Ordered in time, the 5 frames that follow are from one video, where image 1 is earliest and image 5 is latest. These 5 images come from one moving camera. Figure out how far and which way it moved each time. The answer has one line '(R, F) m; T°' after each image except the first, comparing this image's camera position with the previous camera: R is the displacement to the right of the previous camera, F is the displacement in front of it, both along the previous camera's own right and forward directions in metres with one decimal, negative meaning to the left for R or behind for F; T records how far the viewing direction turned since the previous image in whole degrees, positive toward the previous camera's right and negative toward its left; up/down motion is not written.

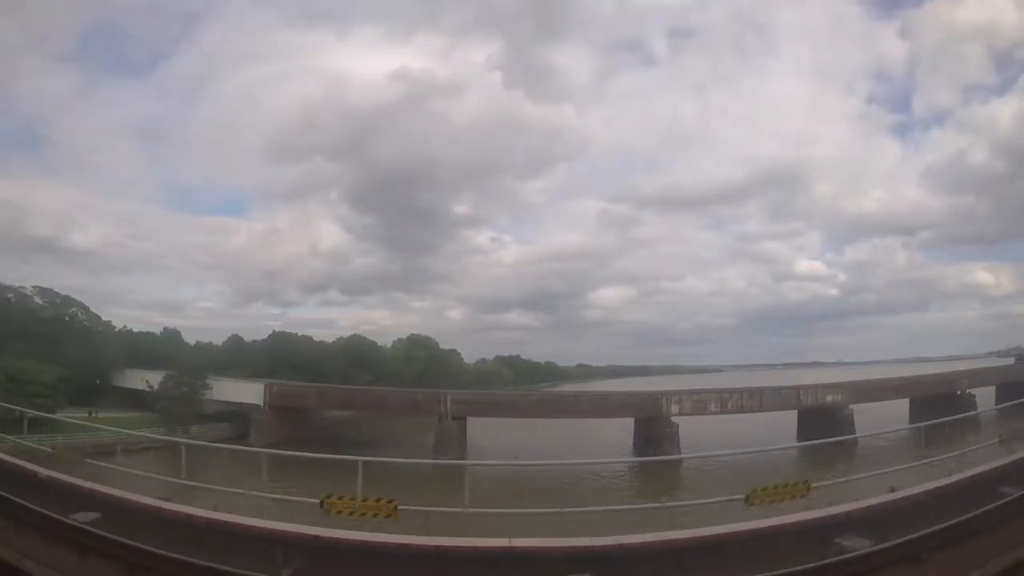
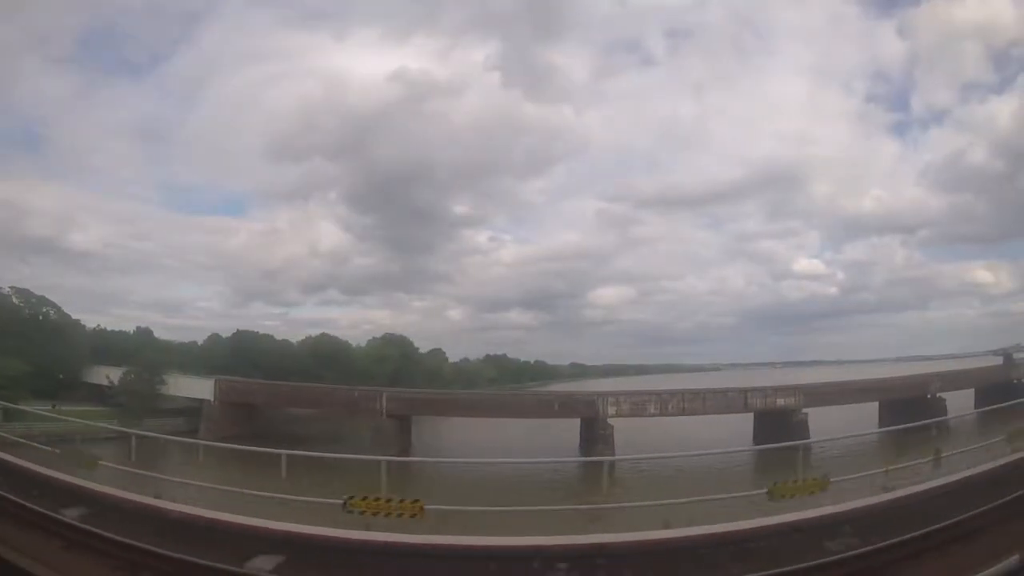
(-0.6, -0.2) m; 0°
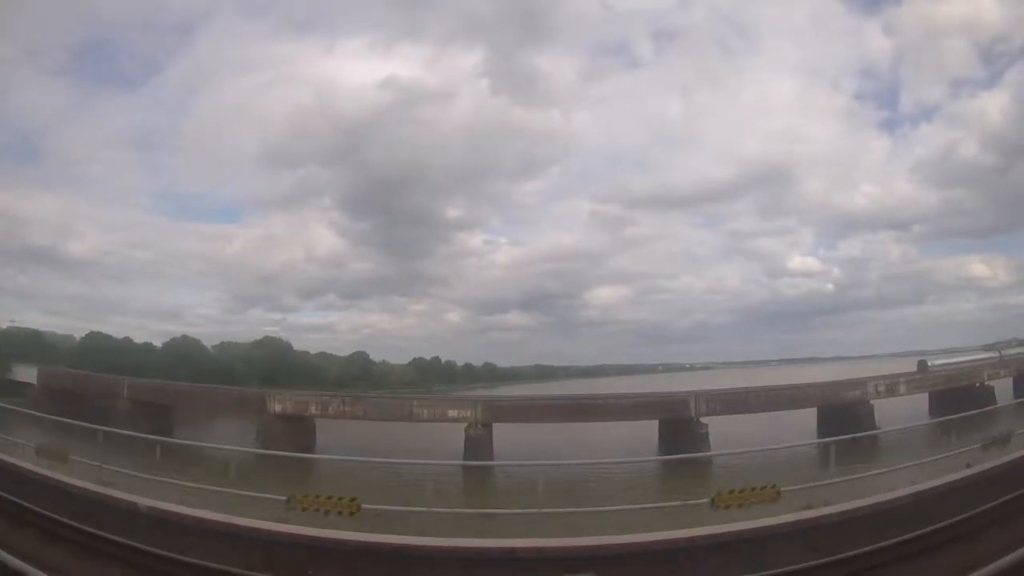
(+2.0, -0.3) m; 0°
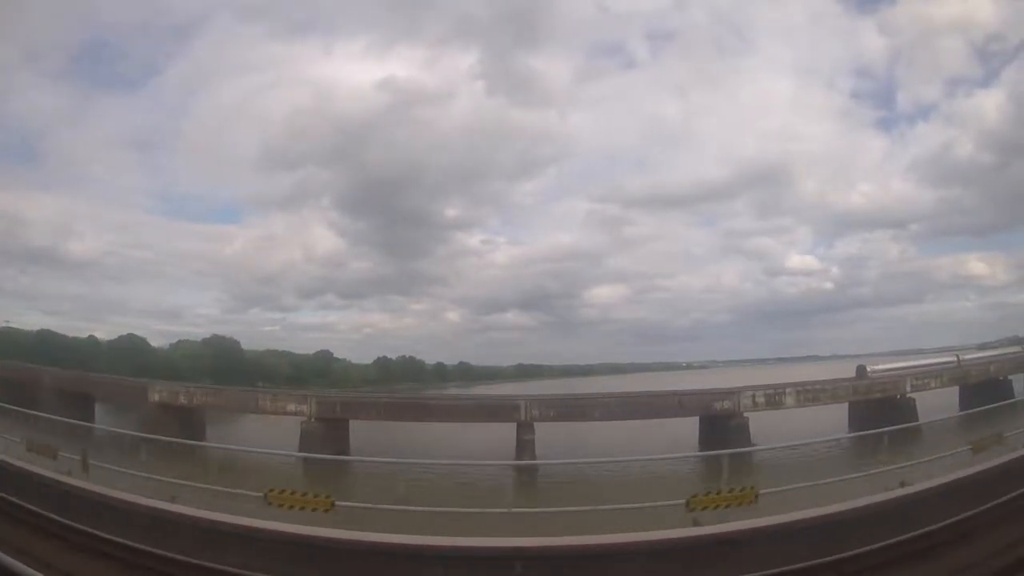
(-0.4, -0.2) m; 0°
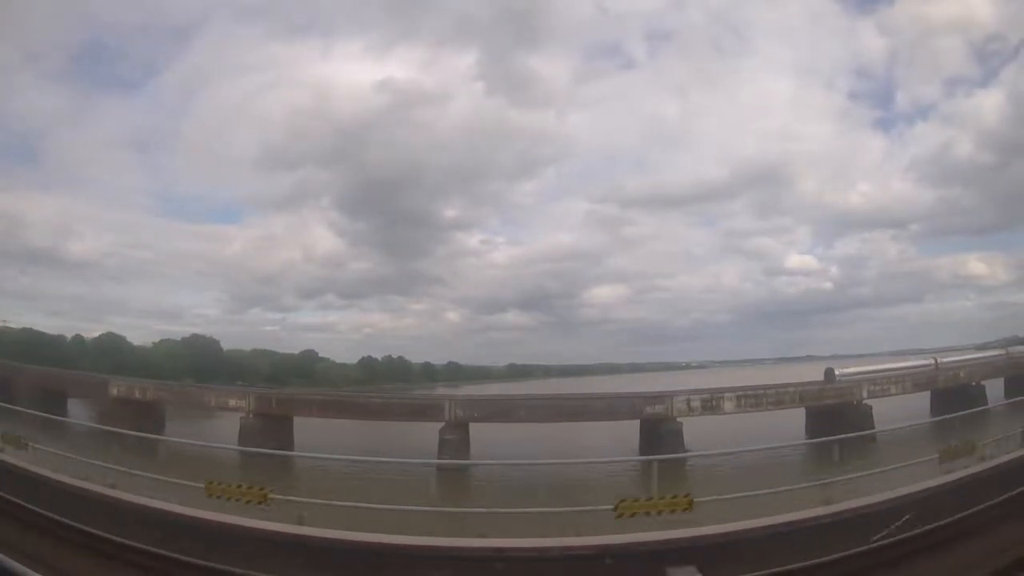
(-1.6, 0.0) m; 0°
